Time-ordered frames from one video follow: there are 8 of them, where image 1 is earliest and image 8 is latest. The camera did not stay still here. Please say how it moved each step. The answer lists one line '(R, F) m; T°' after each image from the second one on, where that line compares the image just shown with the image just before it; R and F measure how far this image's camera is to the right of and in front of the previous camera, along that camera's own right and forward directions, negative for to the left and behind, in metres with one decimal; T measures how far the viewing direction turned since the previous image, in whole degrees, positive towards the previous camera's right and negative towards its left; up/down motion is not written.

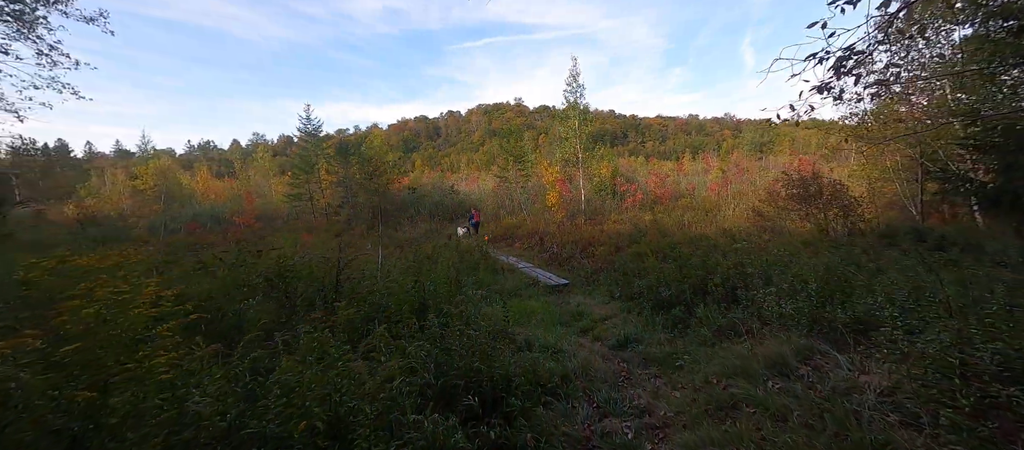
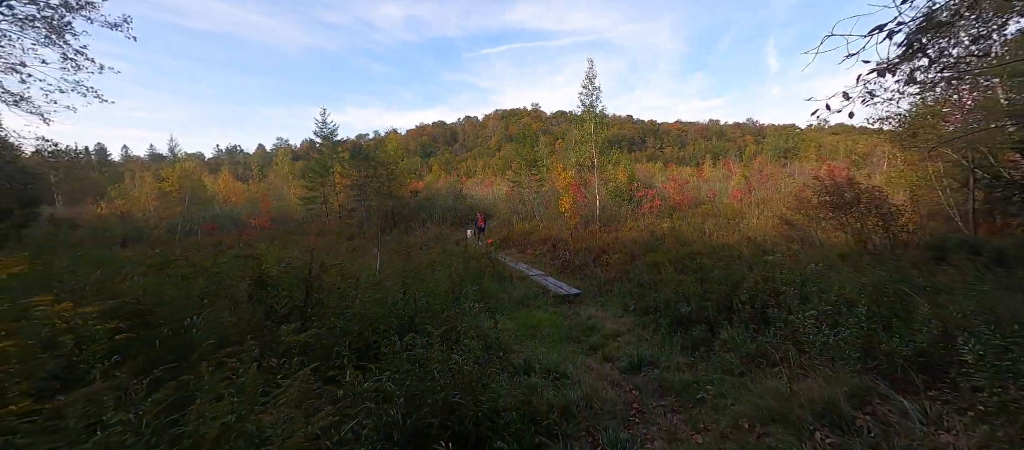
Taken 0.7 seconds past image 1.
(+0.2, +0.4) m; -2°
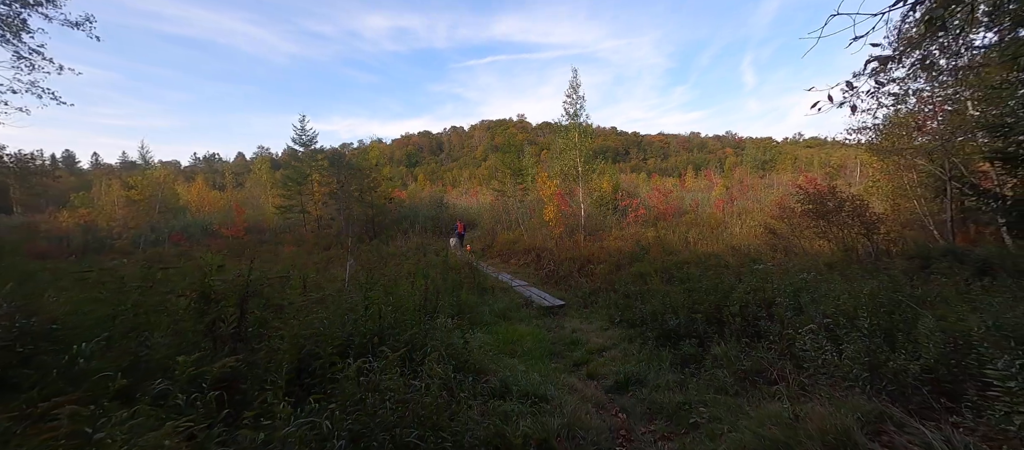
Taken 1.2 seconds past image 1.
(+0.1, +0.3) m; +2°
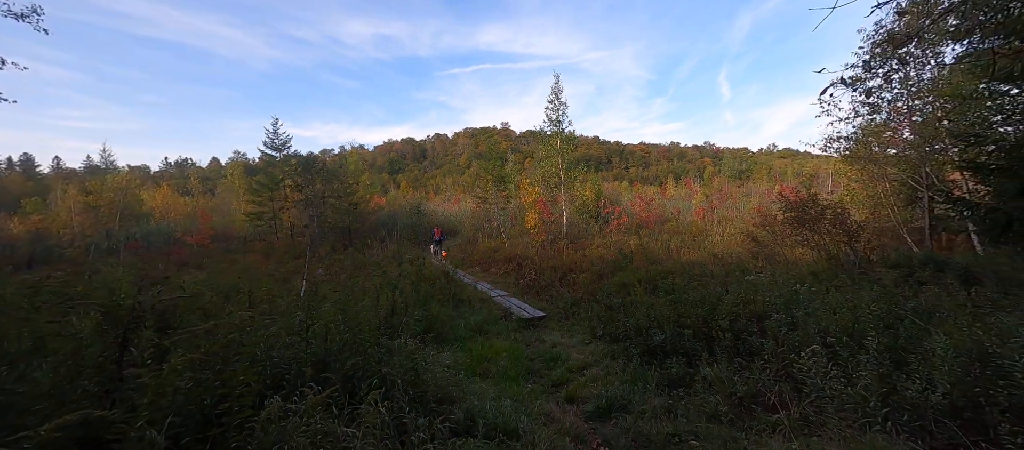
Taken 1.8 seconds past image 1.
(+0.1, +0.4) m; +2°
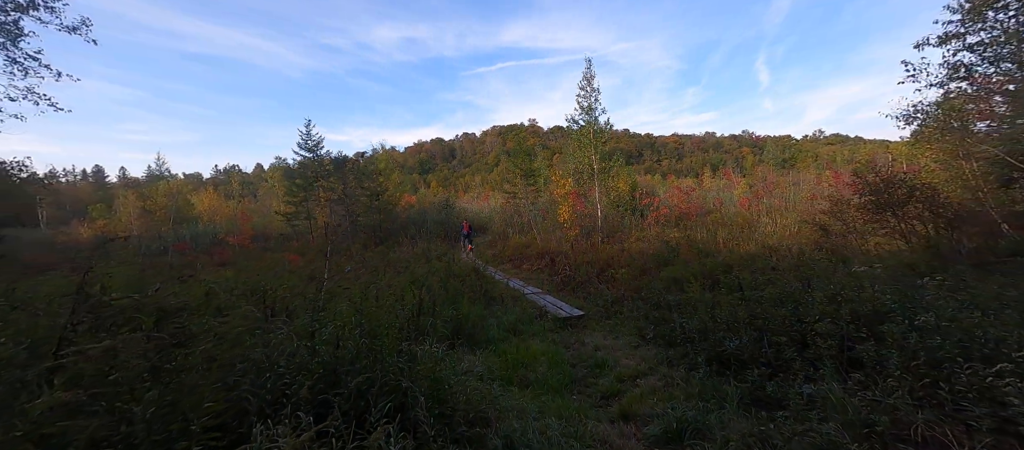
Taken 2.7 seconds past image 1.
(-0.1, +0.6) m; -5°
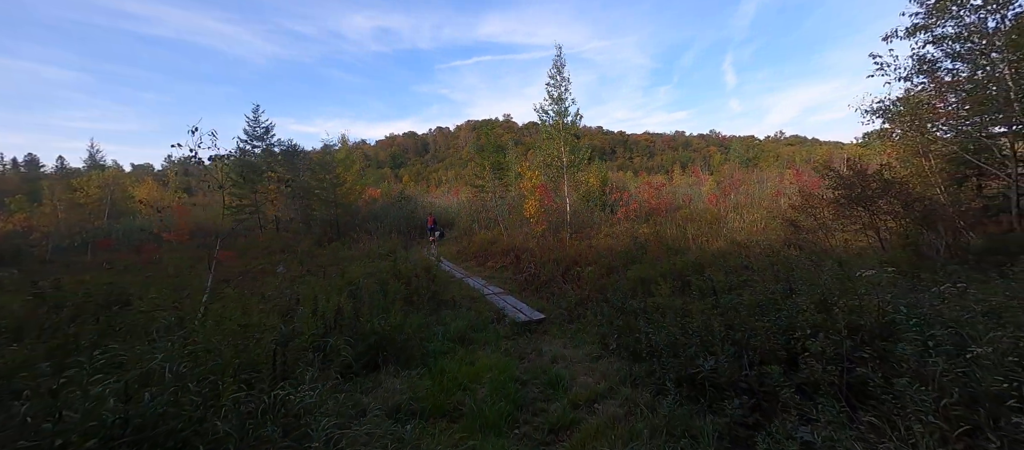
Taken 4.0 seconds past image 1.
(+0.4, +0.8) m; +4°
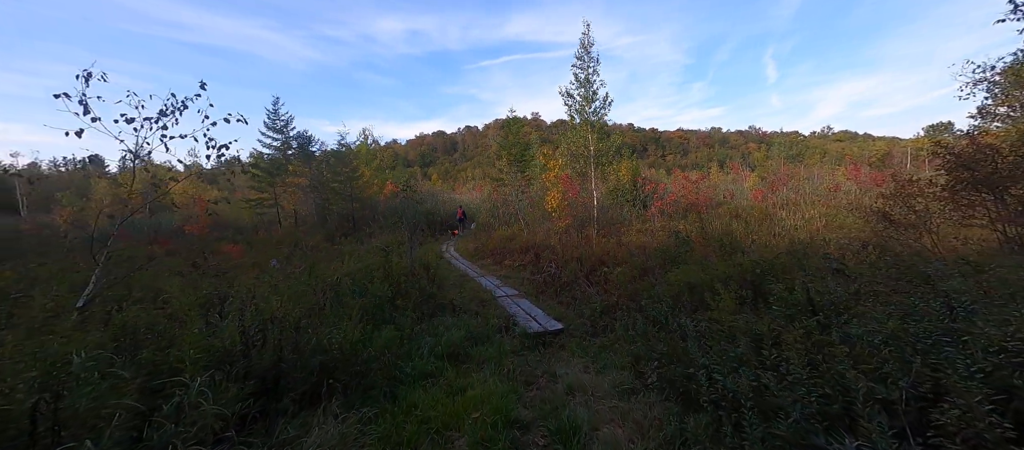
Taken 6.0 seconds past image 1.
(+0.2, +1.2) m; -4°
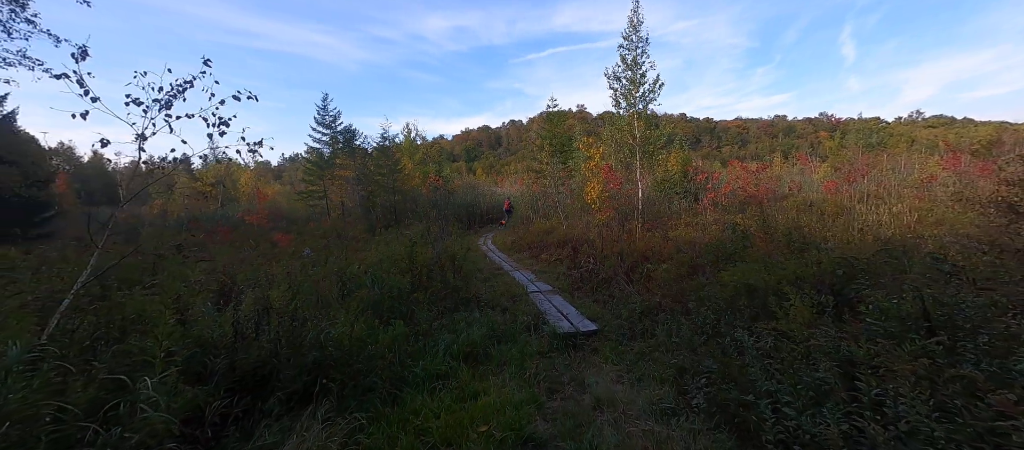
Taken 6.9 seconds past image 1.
(+0.2, +0.5) m; -7°
